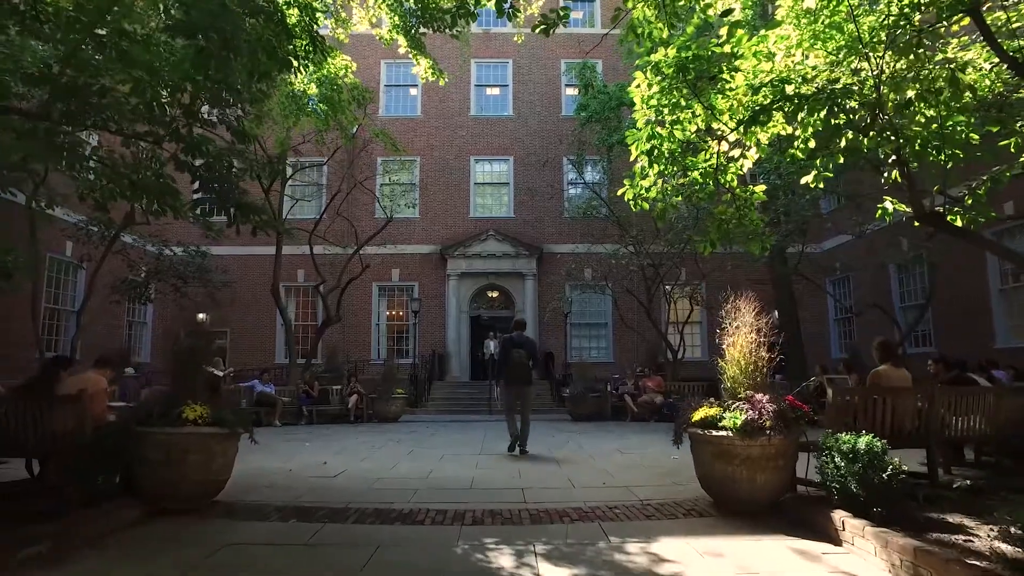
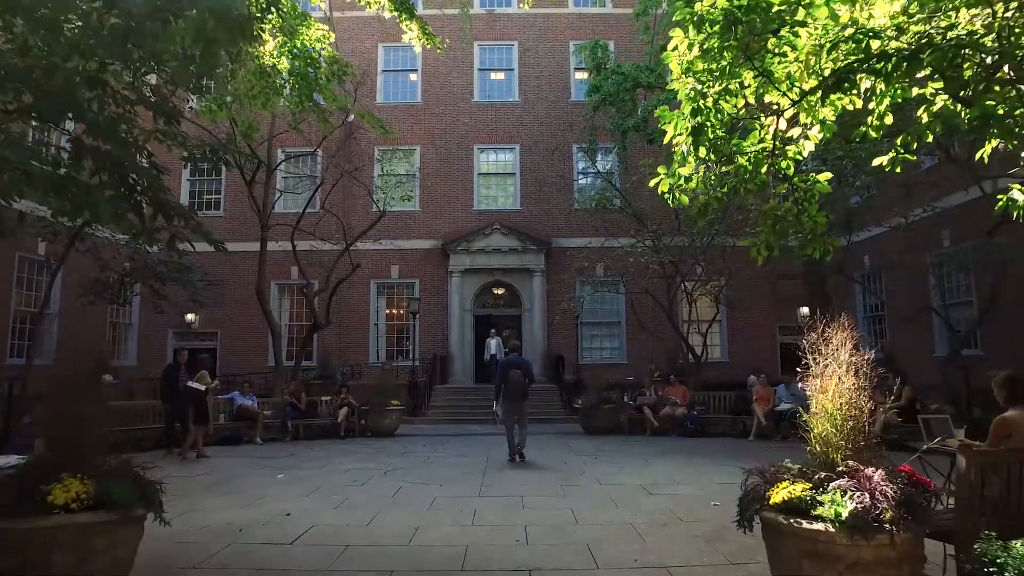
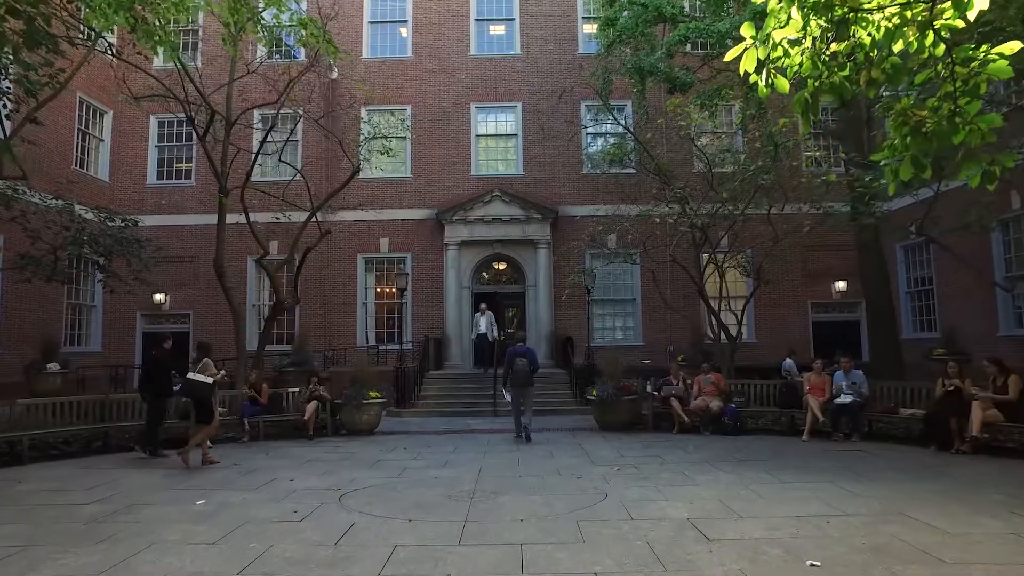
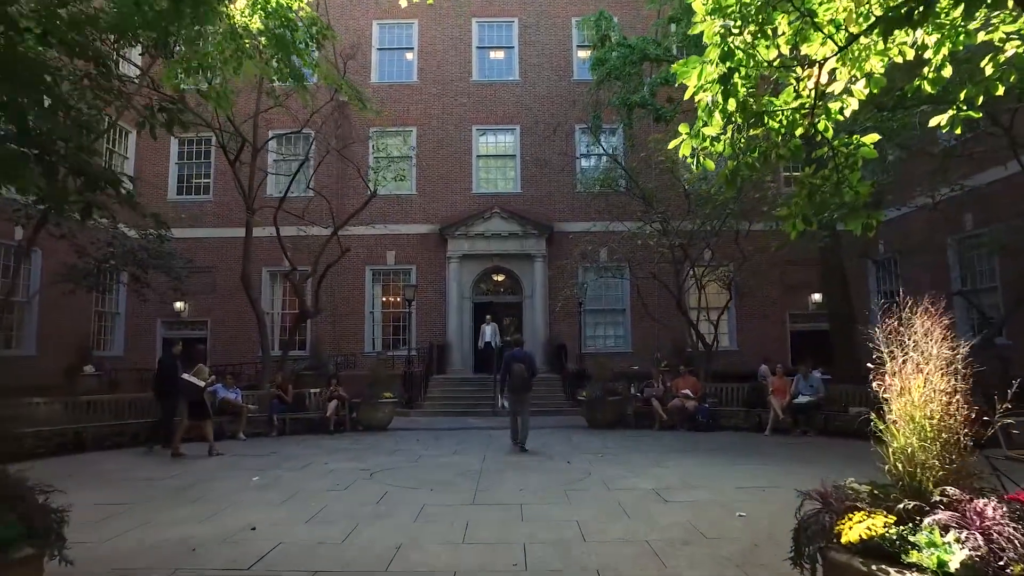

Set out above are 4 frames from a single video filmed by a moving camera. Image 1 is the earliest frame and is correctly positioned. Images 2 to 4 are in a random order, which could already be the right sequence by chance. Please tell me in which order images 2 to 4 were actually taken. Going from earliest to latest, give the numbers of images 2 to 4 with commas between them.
2, 4, 3
